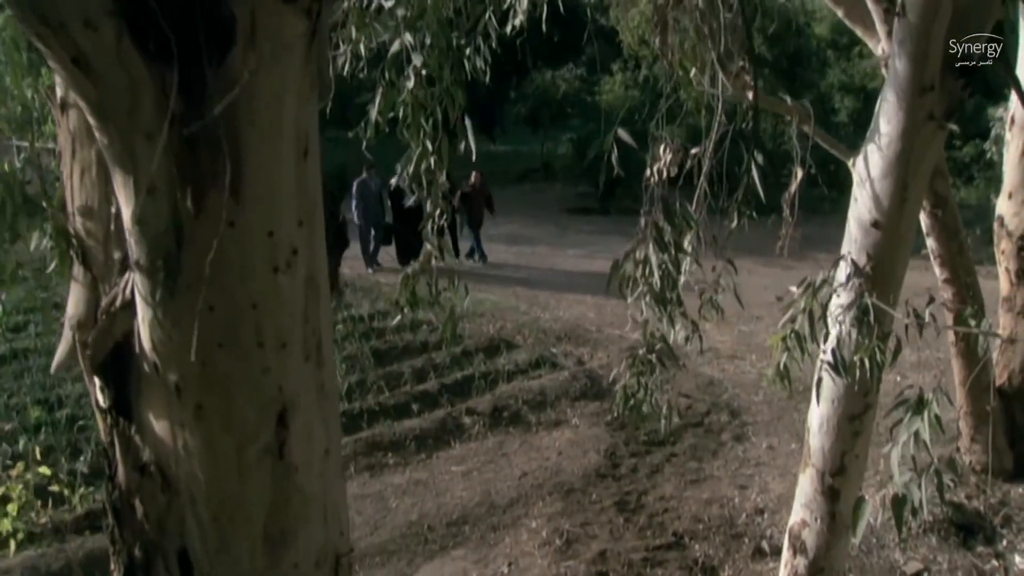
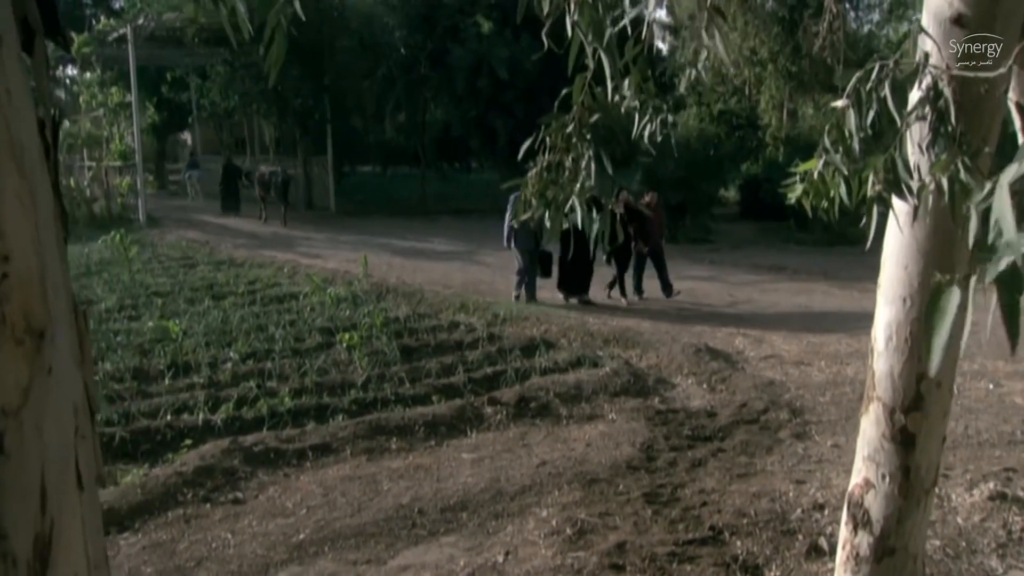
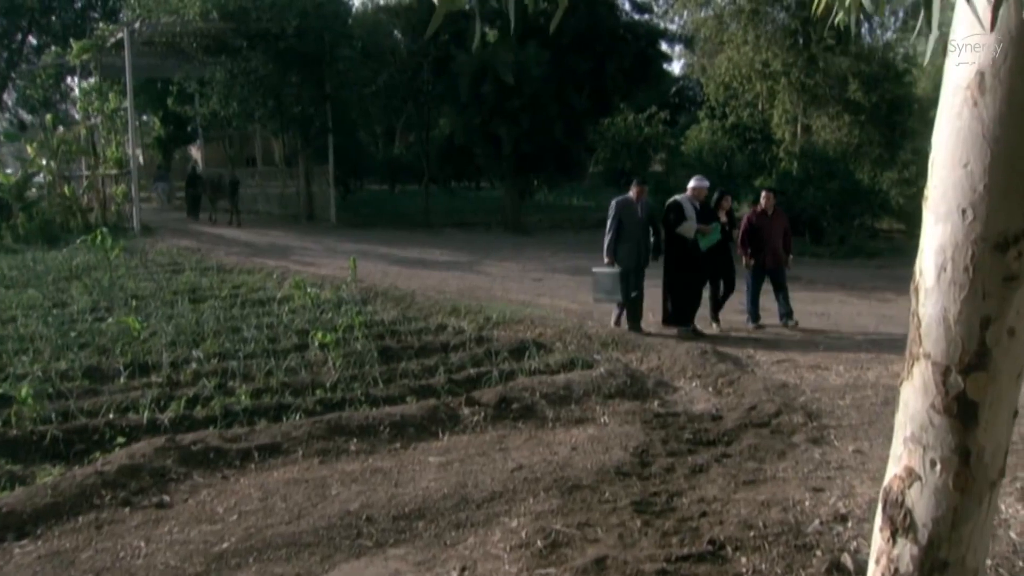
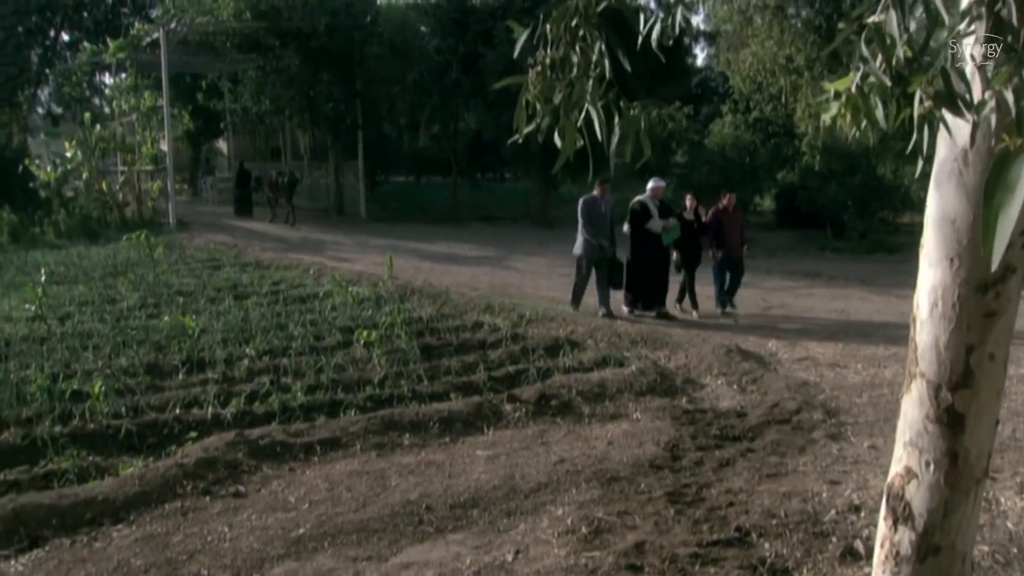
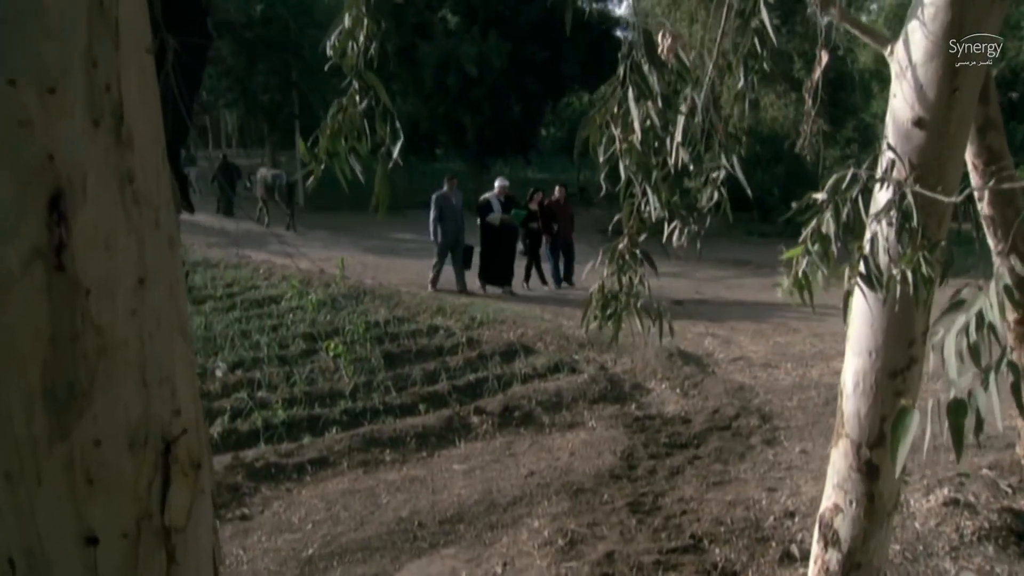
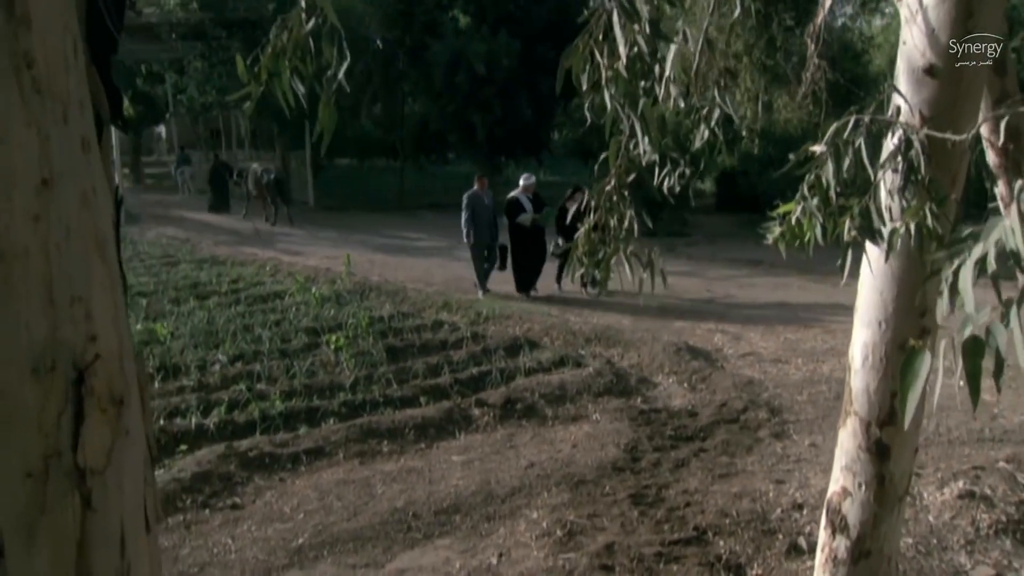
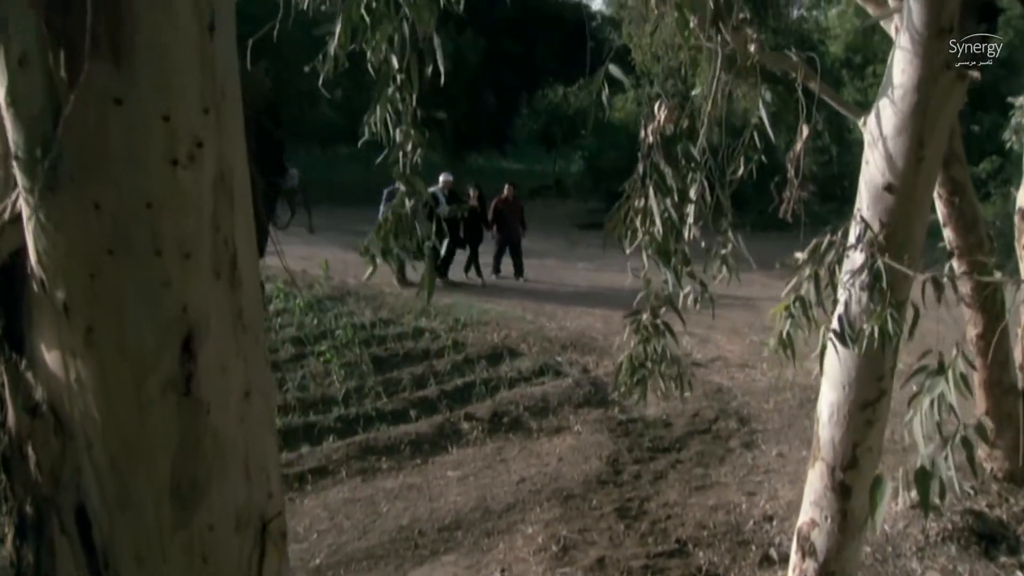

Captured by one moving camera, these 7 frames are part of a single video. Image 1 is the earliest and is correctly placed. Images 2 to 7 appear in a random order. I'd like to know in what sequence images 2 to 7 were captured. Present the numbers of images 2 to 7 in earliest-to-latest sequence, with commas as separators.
7, 5, 6, 2, 4, 3
